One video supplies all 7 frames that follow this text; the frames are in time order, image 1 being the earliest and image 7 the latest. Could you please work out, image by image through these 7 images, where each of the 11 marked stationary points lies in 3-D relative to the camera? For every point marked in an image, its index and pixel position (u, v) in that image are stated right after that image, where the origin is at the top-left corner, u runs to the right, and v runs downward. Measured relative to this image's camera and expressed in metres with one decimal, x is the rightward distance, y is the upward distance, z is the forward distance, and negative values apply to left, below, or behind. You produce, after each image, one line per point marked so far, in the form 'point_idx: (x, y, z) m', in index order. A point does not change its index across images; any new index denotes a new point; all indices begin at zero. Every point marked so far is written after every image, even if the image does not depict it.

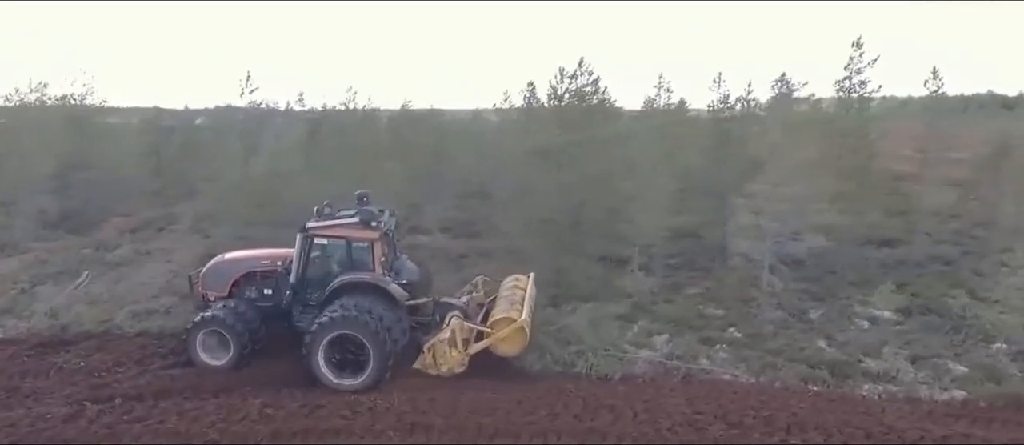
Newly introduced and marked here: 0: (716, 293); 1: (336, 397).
0: (+3.6, -1.3, +12.4) m
1: (-2.1, -2.1, +8.2) m
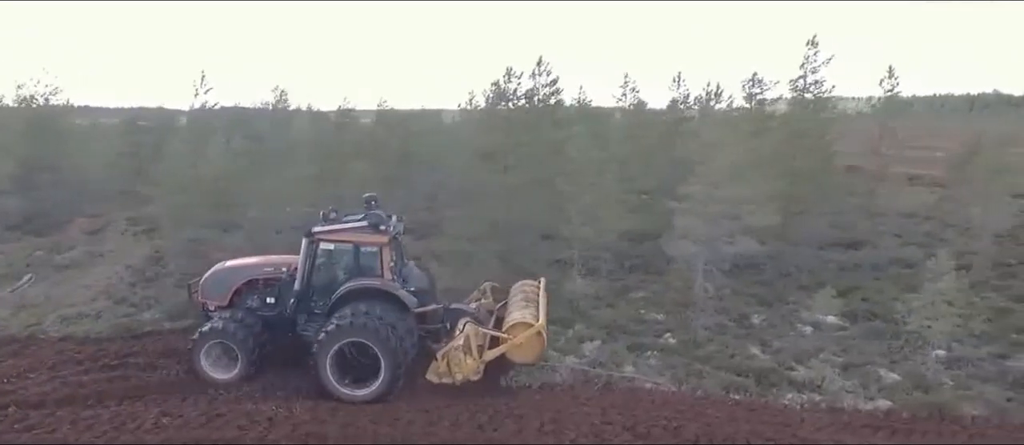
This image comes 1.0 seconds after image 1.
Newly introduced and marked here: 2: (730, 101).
0: (+2.6, -1.3, +12.1) m
1: (-3.2, -2.1, +8.0) m
2: (+4.4, +2.5, +15.2) m
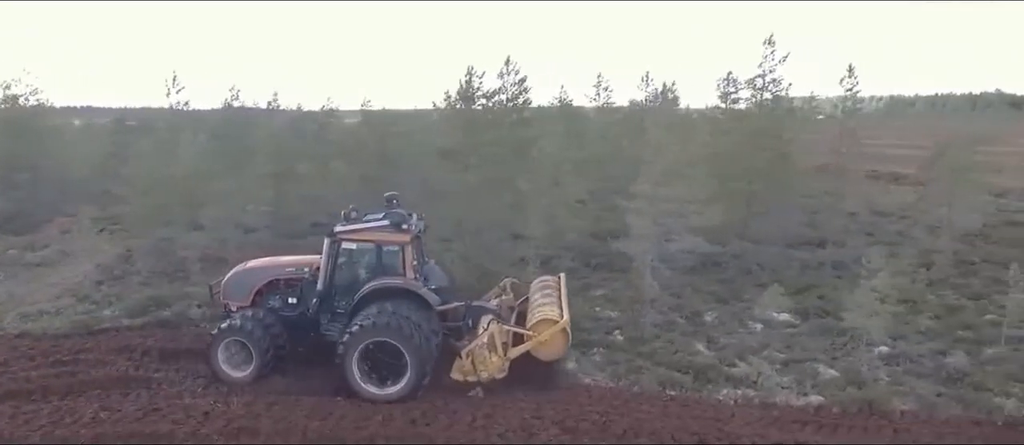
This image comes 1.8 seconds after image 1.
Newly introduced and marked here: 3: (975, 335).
0: (+1.9, -1.3, +12.2) m
1: (-3.9, -2.1, +8.1) m
2: (+3.6, +2.6, +15.3) m
3: (+6.5, -1.6, +9.7) m
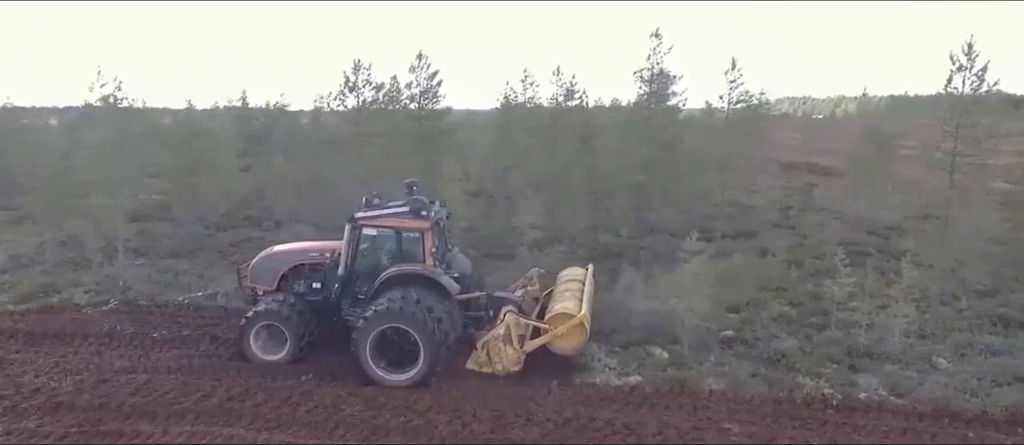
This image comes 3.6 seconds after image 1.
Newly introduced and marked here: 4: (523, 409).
0: (-0.2, -1.1, +12.4) m
1: (-6.0, -1.9, +8.4) m
2: (+1.6, +2.8, +15.5) m
3: (+4.5, -1.4, +9.9) m
4: (+0.1, -2.0, +7.6) m
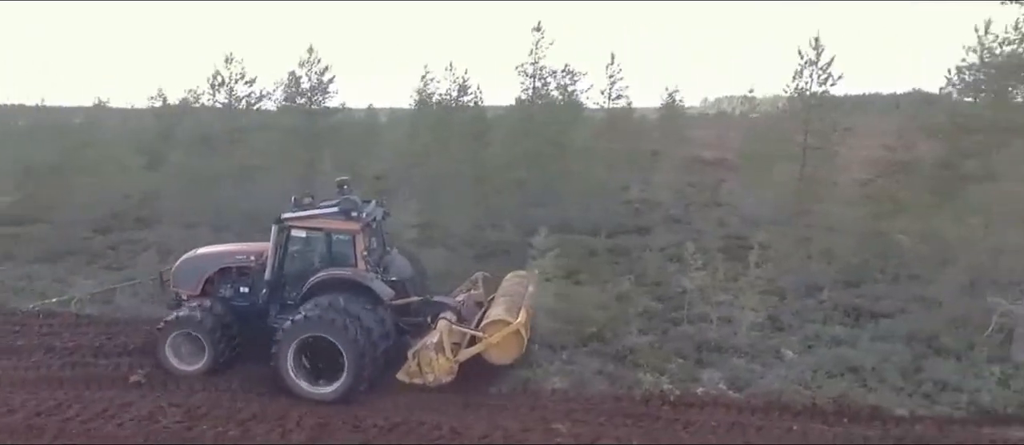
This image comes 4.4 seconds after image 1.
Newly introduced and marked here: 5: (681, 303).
0: (-2.3, -1.1, +12.1) m
1: (-7.9, -2.0, +7.7) m
2: (-0.8, +2.8, +15.3) m
3: (+2.5, -1.3, +9.9) m
4: (-1.7, -2.0, +7.3) m
5: (+2.6, -1.2, +10.4) m
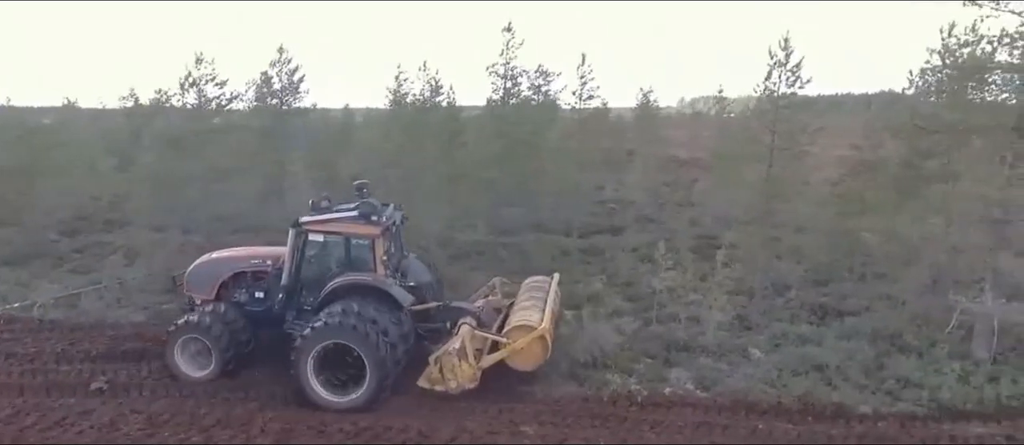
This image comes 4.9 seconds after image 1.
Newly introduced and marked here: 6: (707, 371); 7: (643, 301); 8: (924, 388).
0: (-2.8, -1.1, +12.0) m
1: (-8.2, -2.0, +7.4) m
2: (-1.4, +2.8, +15.3) m
3: (+2.1, -1.3, +10.0) m
4: (-2.0, -2.1, +7.2) m
5: (+2.1, -1.2, +10.4) m
6: (+2.3, -1.8, +8.2) m
7: (+2.0, -1.2, +10.7) m
8: (+4.5, -1.8, +7.6) m
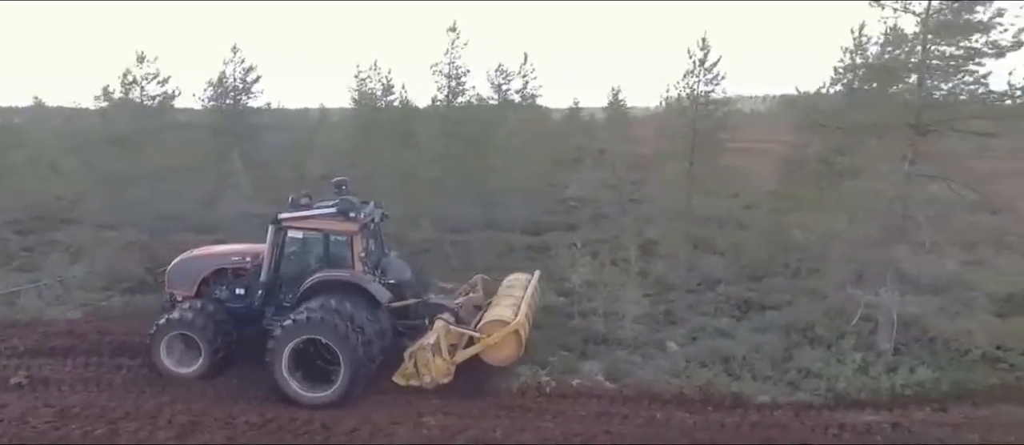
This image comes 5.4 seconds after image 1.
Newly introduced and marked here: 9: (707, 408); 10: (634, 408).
0: (-3.9, -1.1, +12.1) m
1: (-9.2, -2.0, +7.5) m
2: (-2.5, +2.8, +15.4) m
3: (+1.0, -1.3, +10.2) m
4: (-3.0, -2.0, +7.4) m
5: (+1.1, -1.2, +10.6) m
6: (+1.3, -1.7, +8.4) m
7: (+1.0, -1.2, +10.8) m
8: (+3.5, -1.8, +7.8) m
9: (+2.1, -2.0, +7.4) m
10: (+1.3, -2.0, +7.4) m
